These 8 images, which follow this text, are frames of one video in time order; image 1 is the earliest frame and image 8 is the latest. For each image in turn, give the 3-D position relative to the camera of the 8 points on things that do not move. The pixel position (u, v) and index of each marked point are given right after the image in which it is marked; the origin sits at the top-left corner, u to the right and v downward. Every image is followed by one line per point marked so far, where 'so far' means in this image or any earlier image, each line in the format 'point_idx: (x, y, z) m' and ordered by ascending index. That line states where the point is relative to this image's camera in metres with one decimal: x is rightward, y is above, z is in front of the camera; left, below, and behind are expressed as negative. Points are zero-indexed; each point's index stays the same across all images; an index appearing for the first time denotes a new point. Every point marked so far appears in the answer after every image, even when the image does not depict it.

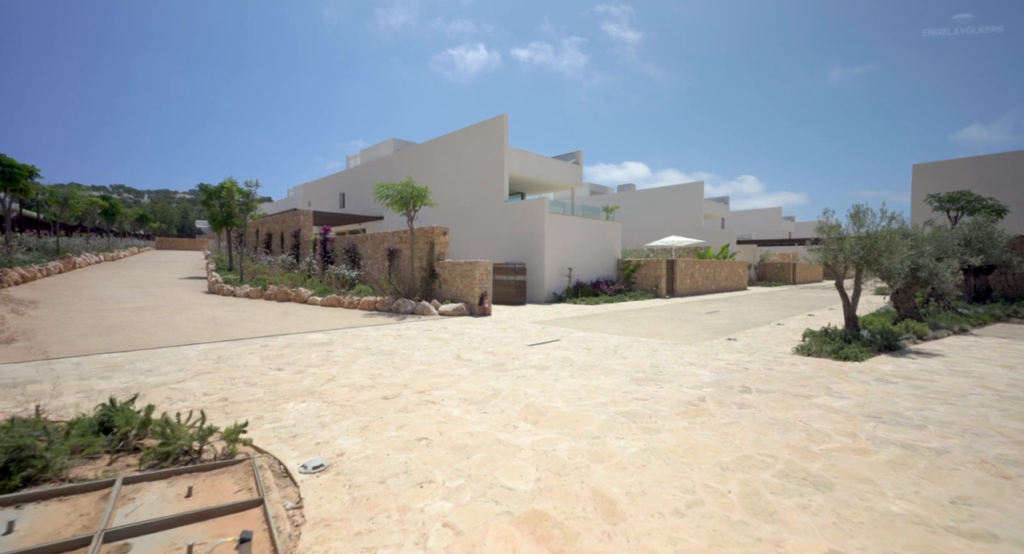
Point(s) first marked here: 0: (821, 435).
0: (+2.1, -1.1, +3.1) m
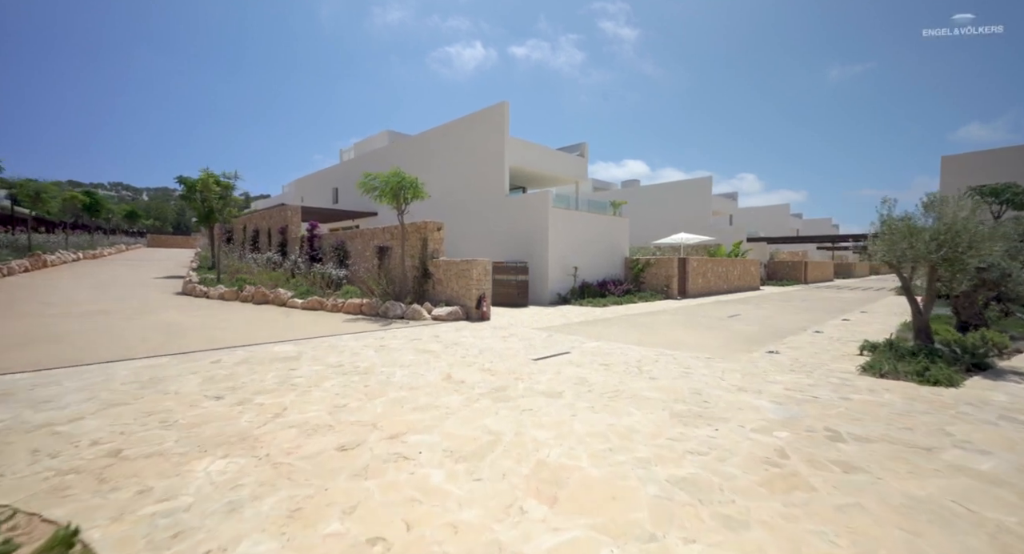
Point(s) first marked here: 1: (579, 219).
0: (+2.1, -1.1, +1.9) m
1: (+2.4, +2.1, +16.3) m
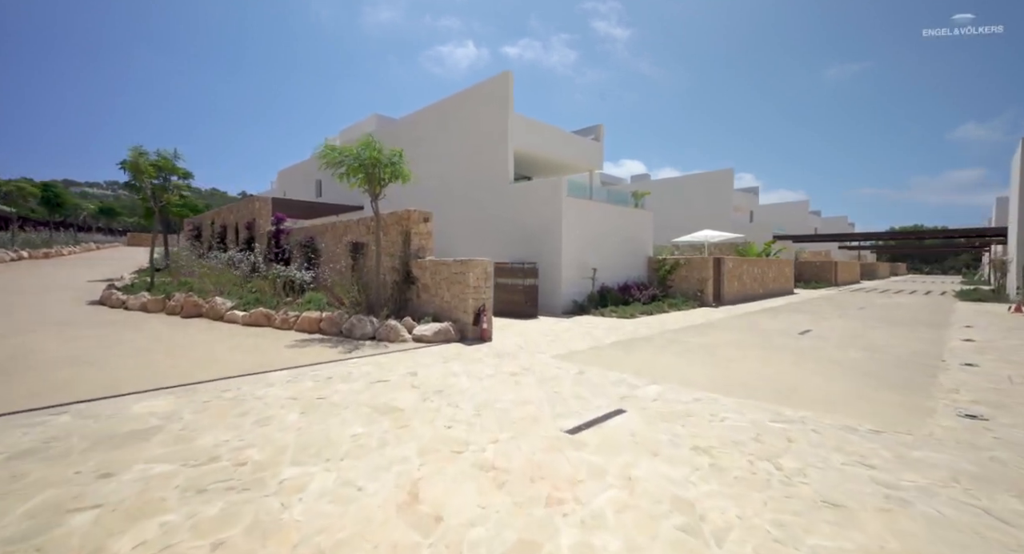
0: (+2.3, -1.2, -0.7) m
1: (+2.6, +2.0, +13.6) m
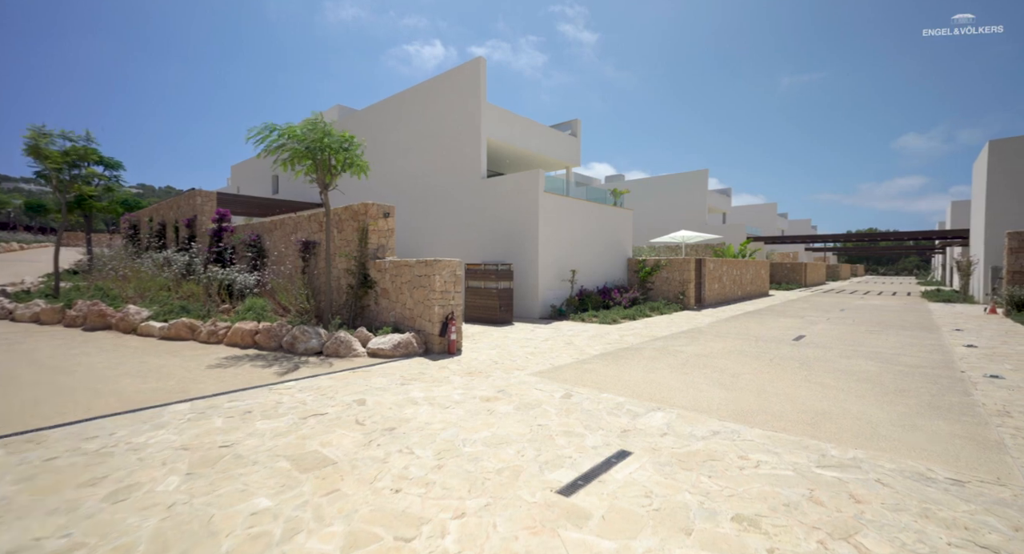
0: (+2.4, -1.2, -1.6) m
1: (+1.8, +1.9, +12.7) m
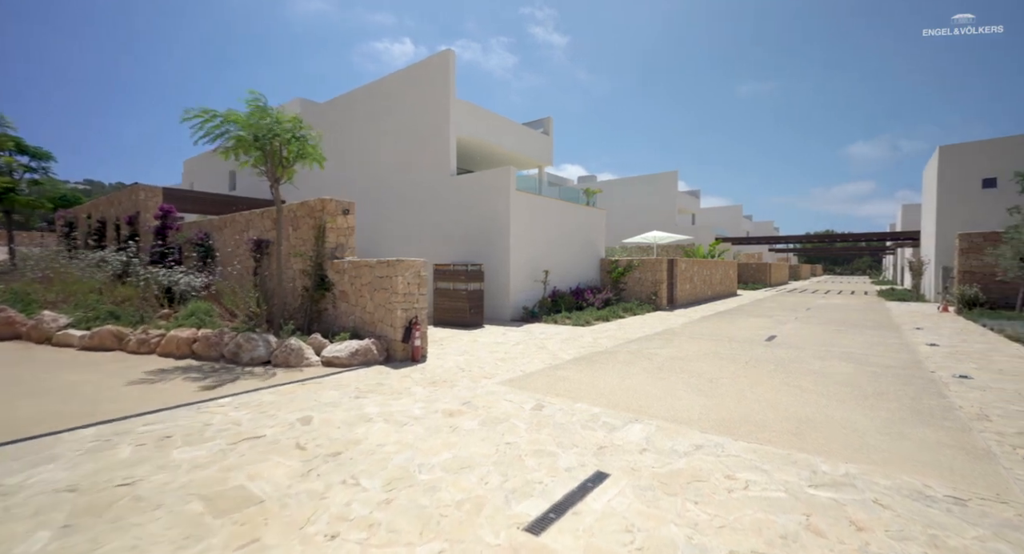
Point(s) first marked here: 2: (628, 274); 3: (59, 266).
0: (+2.5, -1.2, -1.9) m
1: (+1.0, +1.9, +12.4) m
2: (+3.8, +0.1, +14.7) m
3: (-8.4, +0.2, +8.5) m
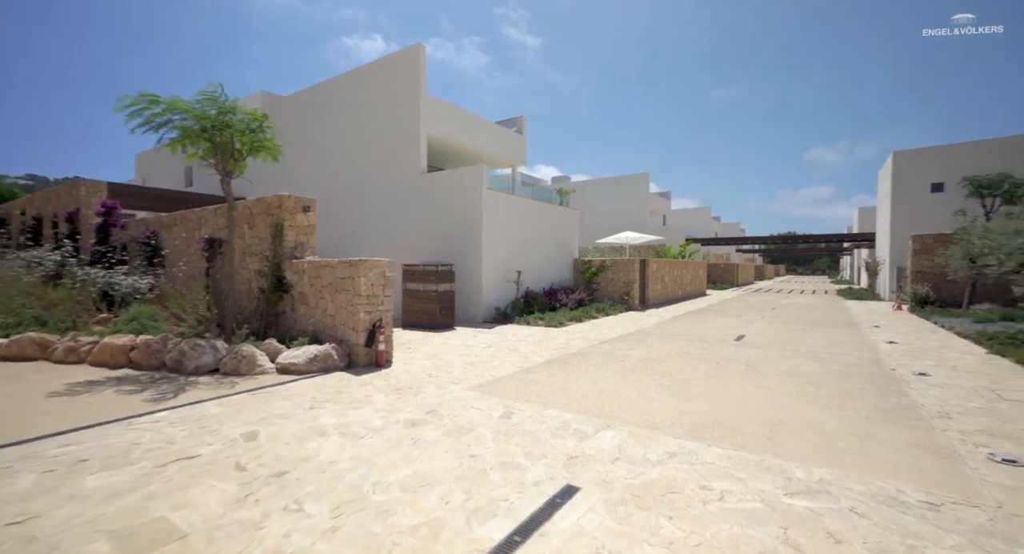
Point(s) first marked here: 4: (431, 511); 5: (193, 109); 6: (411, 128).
0: (+2.5, -1.2, -1.9) m
1: (+0.2, +1.9, +12.2) m
2: (+2.9, +0.1, +14.7) m
3: (-9.0, +0.2, +7.8) m
4: (-0.5, -1.3, +2.5) m
5: (-3.7, +2.0, +5.3) m
6: (-2.6, +3.8, +11.7) m
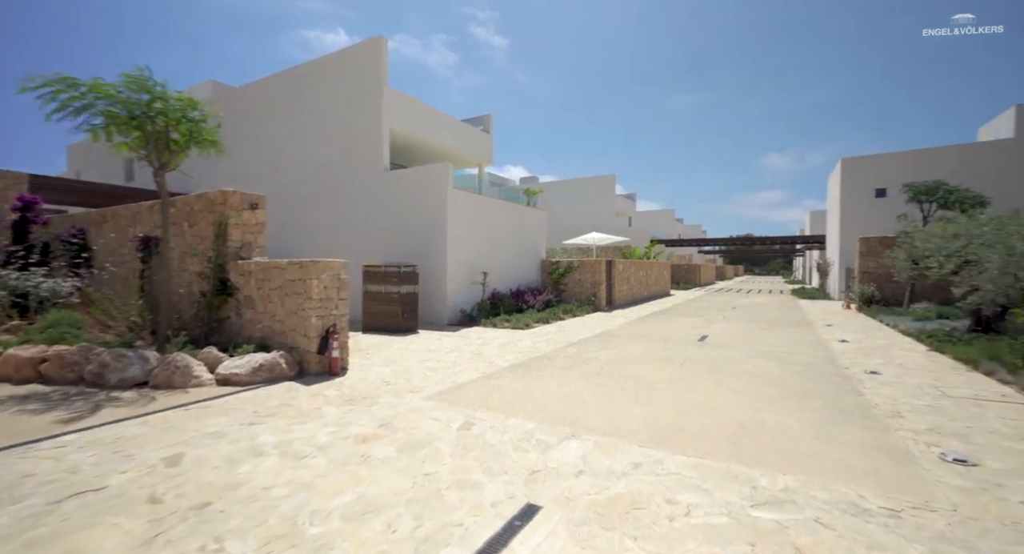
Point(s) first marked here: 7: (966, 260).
0: (+2.6, -1.3, -2.0) m
1: (-0.7, +1.8, +12.0) m
2: (+1.8, +0.1, +14.7) m
3: (-9.5, +0.2, +6.9) m
4: (-0.7, -1.3, +2.3) m
5: (-4.2, +1.9, +4.8) m
6: (-3.5, +3.8, +11.2) m
7: (+9.5, +0.4, +9.5) m
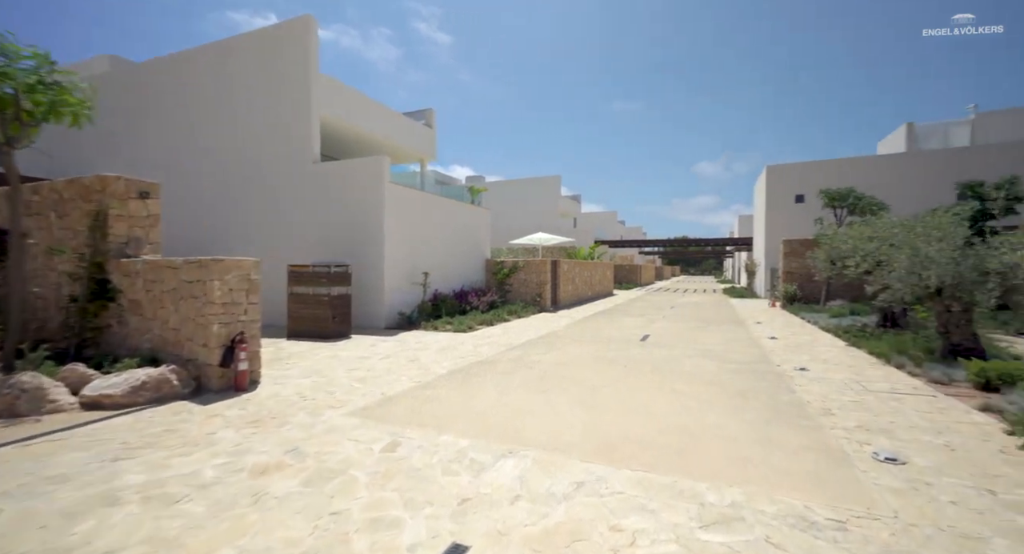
0: (+2.7, -1.3, -2.1) m
1: (-2.2, +1.8, +11.4) m
2: (0.0, +0.1, +14.4) m
3: (-10.4, +0.1, +5.4) m
4: (-1.0, -1.3, +1.8) m
5: (-4.8, +1.9, +3.9) m
6: (-4.9, +3.8, +10.4) m
7: (+8.2, +0.4, +10.1) m
